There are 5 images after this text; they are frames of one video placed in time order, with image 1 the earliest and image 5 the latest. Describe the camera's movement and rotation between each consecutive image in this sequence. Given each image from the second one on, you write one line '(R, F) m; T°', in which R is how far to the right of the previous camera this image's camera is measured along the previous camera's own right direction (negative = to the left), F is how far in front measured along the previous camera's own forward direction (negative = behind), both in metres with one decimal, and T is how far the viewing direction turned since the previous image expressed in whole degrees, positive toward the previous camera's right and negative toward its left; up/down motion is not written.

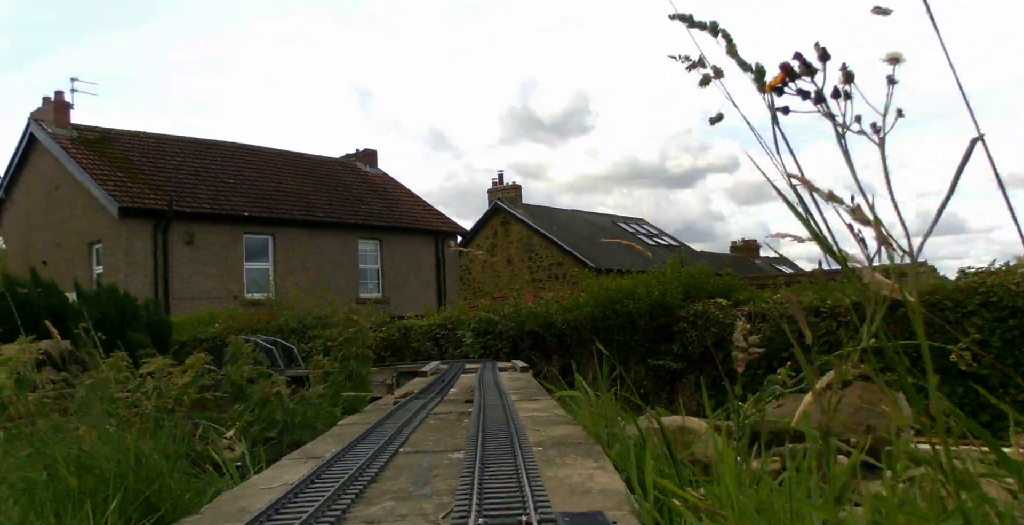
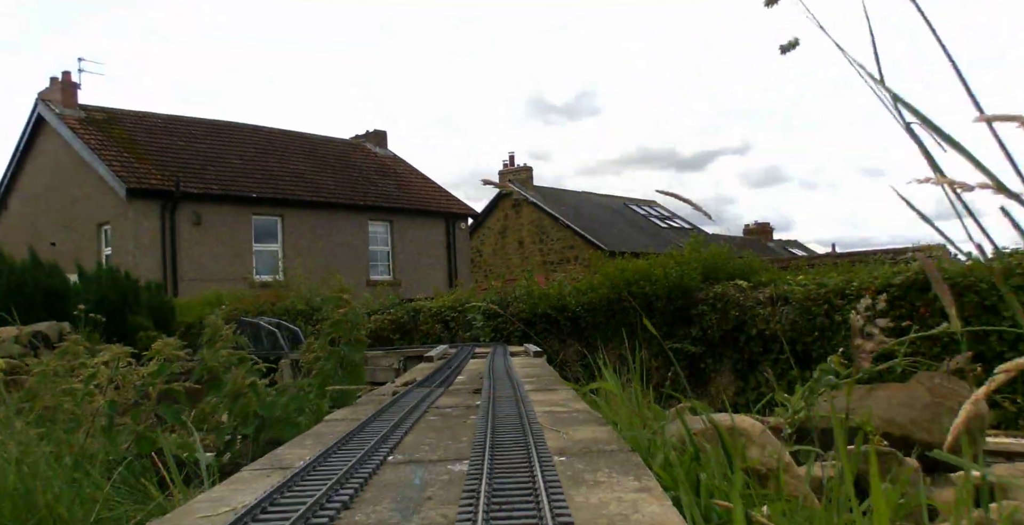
(0.0, +0.4) m; -1°
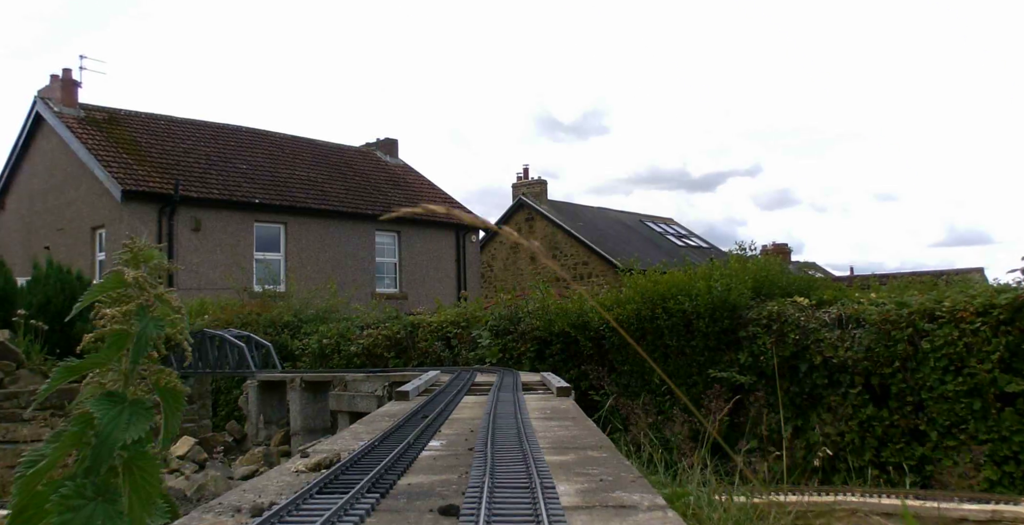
(0.0, +1.5) m; -1°
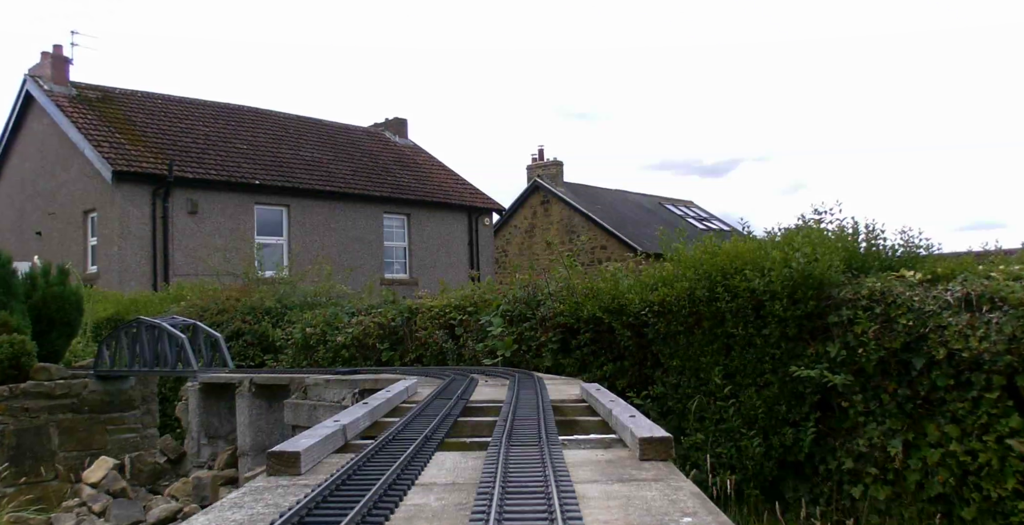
(0.0, +1.8) m; -1°
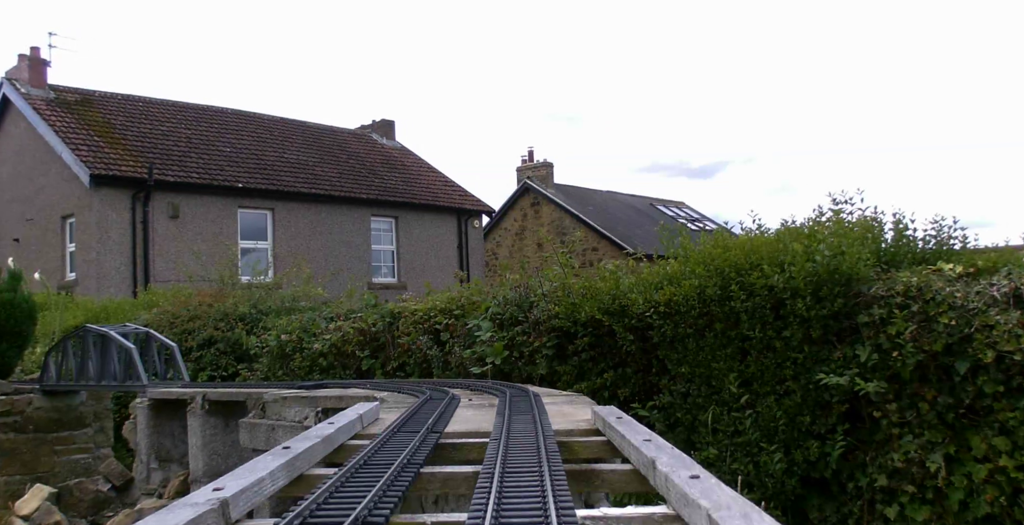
(0.0, +0.6) m; +1°
